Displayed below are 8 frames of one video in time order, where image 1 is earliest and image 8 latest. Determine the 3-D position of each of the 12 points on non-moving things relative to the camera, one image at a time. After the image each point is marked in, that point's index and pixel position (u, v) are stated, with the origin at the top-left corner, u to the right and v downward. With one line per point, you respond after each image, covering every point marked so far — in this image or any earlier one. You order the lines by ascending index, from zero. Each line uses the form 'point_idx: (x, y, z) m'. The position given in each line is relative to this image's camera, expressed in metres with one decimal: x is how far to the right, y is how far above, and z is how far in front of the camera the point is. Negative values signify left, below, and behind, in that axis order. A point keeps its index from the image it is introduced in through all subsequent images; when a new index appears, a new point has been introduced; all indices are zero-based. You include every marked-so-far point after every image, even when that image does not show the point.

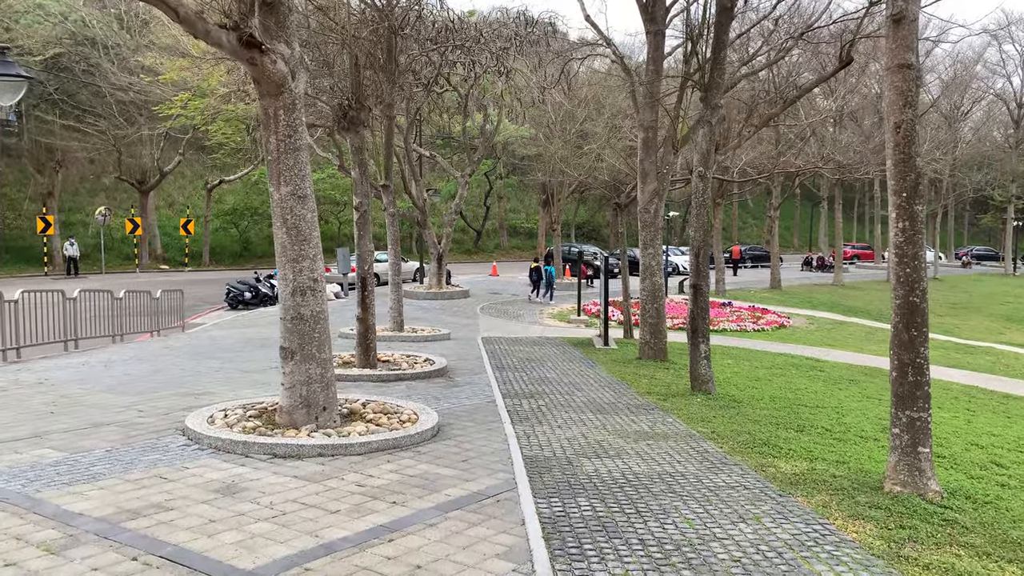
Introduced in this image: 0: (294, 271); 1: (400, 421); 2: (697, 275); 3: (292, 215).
0: (-1.7, +0.1, +6.2) m
1: (-0.9, -1.1, +6.4) m
2: (+2.2, +0.2, +9.3) m
3: (-1.7, +0.6, +6.2) m
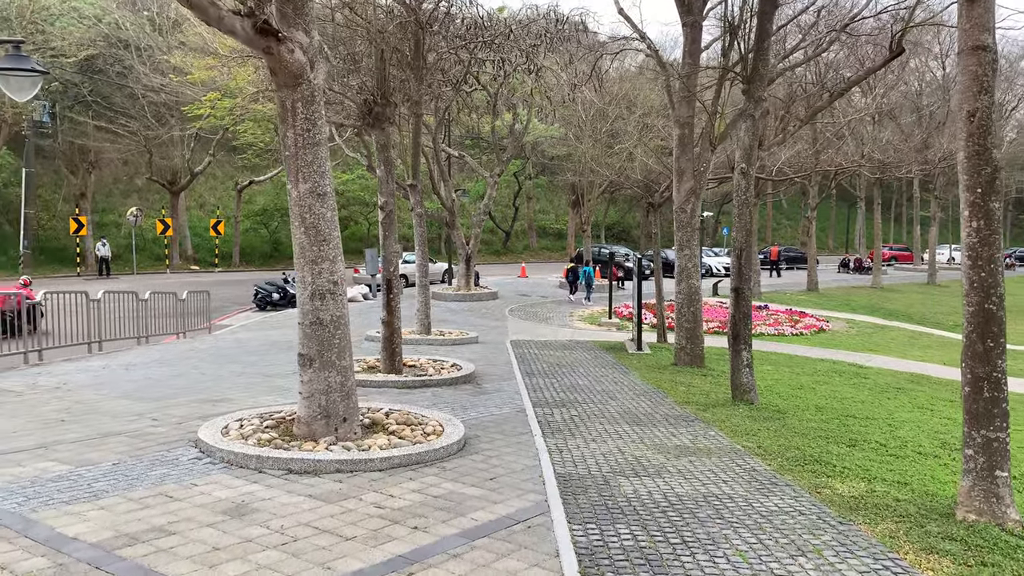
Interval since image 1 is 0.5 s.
0: (-1.5, +0.1, +5.8) m
1: (-0.7, -1.1, +6.0) m
2: (+2.5, +0.1, +8.8) m
3: (-1.5, +0.6, +5.8) m
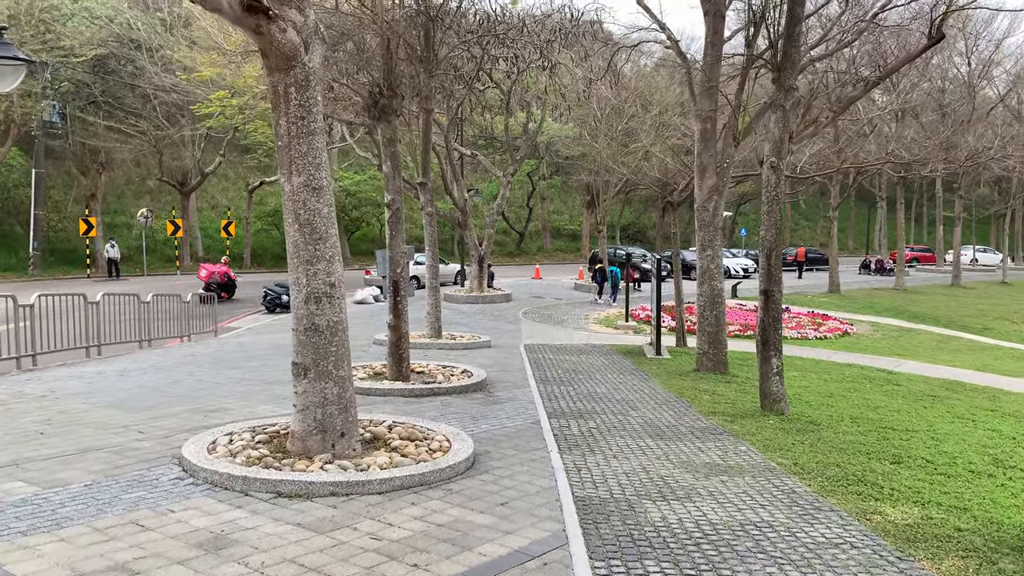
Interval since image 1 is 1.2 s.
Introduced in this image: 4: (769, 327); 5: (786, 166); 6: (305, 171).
0: (-1.4, +0.1, +5.3) m
1: (-0.6, -1.1, +5.5) m
2: (+2.7, +0.1, +8.3) m
3: (-1.4, +0.5, +5.3) m
4: (+2.7, -0.4, +8.3) m
5: (+2.9, +1.3, +8.3) m
6: (-1.4, +0.8, +5.3) m
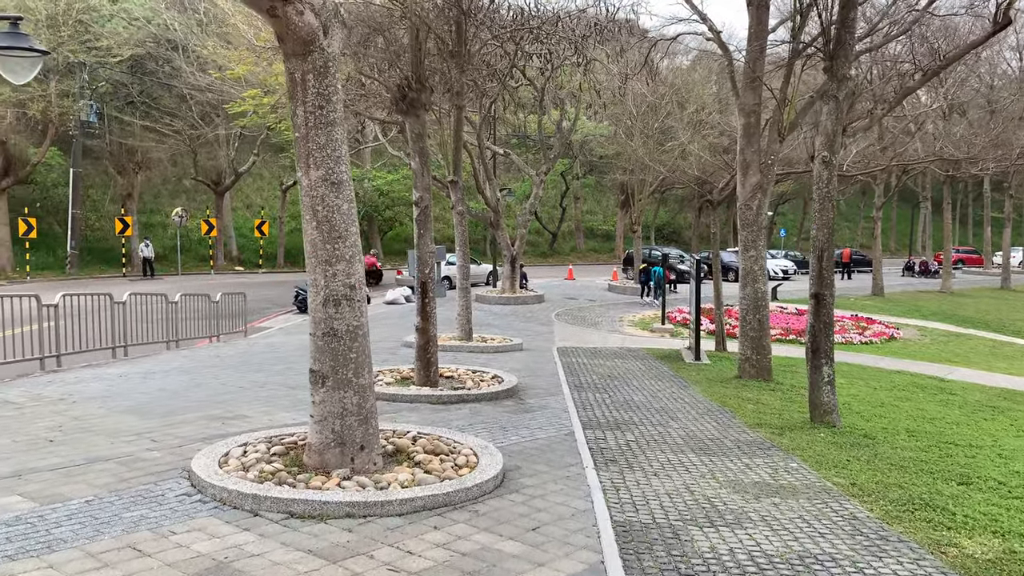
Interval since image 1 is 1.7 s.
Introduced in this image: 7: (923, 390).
0: (-1.2, +0.1, +5.0) m
1: (-0.4, -1.2, +5.1) m
2: (+3.0, 0.0, +7.7) m
3: (-1.2, +0.5, +5.0) m
4: (+3.1, -0.5, +7.8) m
5: (+3.2, +1.3, +7.7) m
6: (-1.2, +0.8, +5.0) m
7: (+6.2, -1.5, +11.8) m
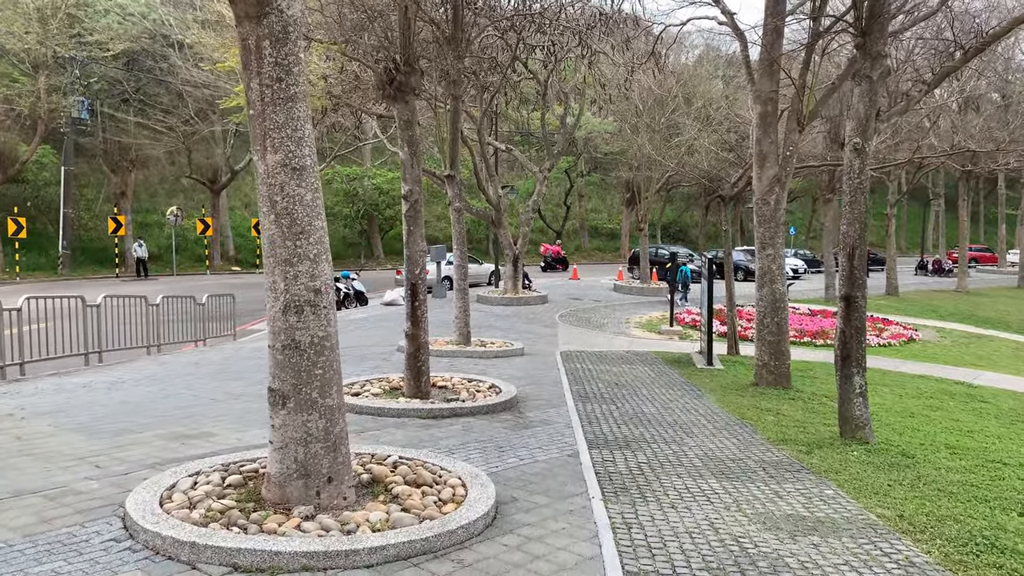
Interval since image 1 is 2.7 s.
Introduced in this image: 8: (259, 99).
0: (-1.2, +0.1, +4.2) m
1: (-0.4, -1.2, +4.4) m
2: (+3.0, 0.0, +7.0) m
3: (-1.2, +0.5, +4.2) m
4: (+3.0, -0.5, +7.0) m
5: (+3.2, +1.2, +7.0) m
6: (-1.2, +0.8, +4.2) m
7: (+6.2, -1.5, +11.0) m
8: (-1.4, +1.0, +4.2) m
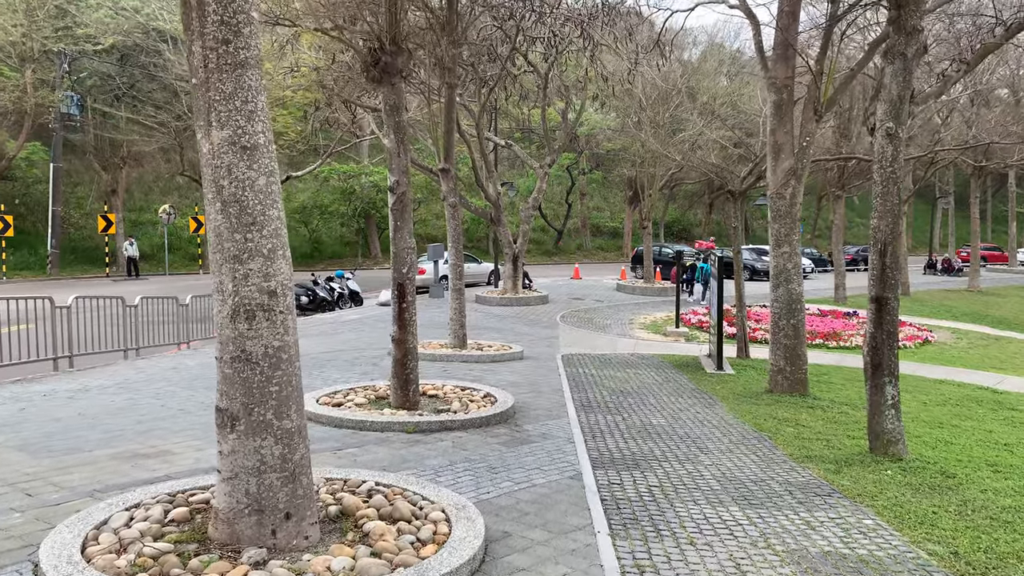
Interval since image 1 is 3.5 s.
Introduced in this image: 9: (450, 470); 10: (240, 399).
0: (-1.3, 0.0, +3.6) m
1: (-0.5, -1.2, +3.7) m
2: (+3.0, 0.0, +6.3) m
3: (-1.3, +0.5, +3.6) m
4: (+3.0, -0.5, +6.4) m
5: (+3.2, +1.2, +6.3) m
6: (-1.3, +0.8, +3.6) m
7: (+6.1, -1.5, +10.3) m
8: (-1.4, +1.0, +3.6) m
9: (-0.4, -1.2, +5.3) m
10: (-1.3, -0.5, +3.6) m
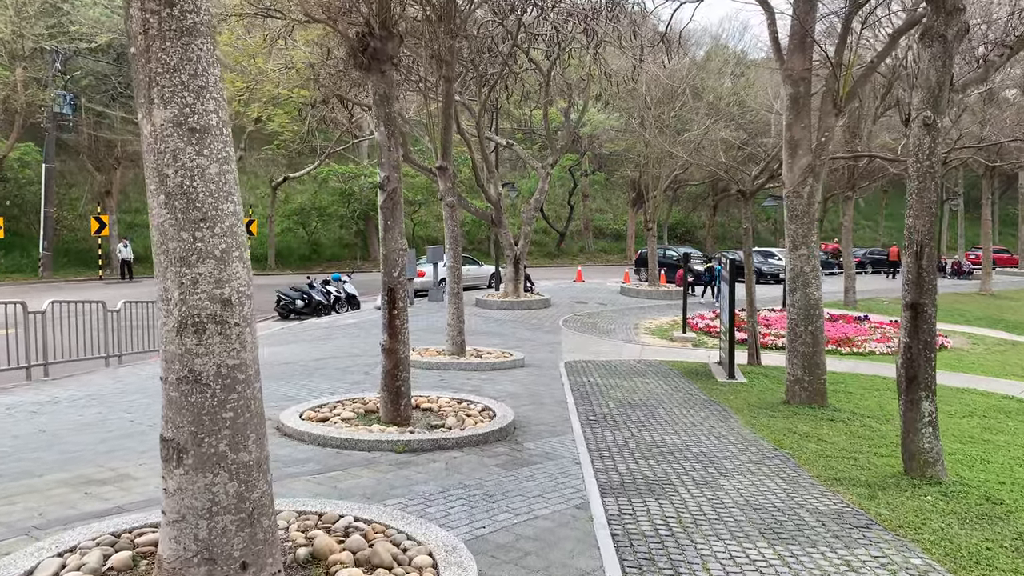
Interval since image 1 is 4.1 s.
0: (-1.3, 0.0, +3.0) m
1: (-0.5, -1.2, +3.1) m
2: (+3.0, 0.0, +5.7) m
3: (-1.3, +0.5, +3.0) m
4: (+3.0, -0.5, +5.8) m
5: (+3.2, +1.2, +5.7) m
6: (-1.3, +0.7, +3.0) m
7: (+6.2, -1.6, +9.7) m
8: (-1.4, +1.0, +3.0) m
9: (-0.4, -1.2, +4.7) m
10: (-1.3, -0.5, +3.0) m
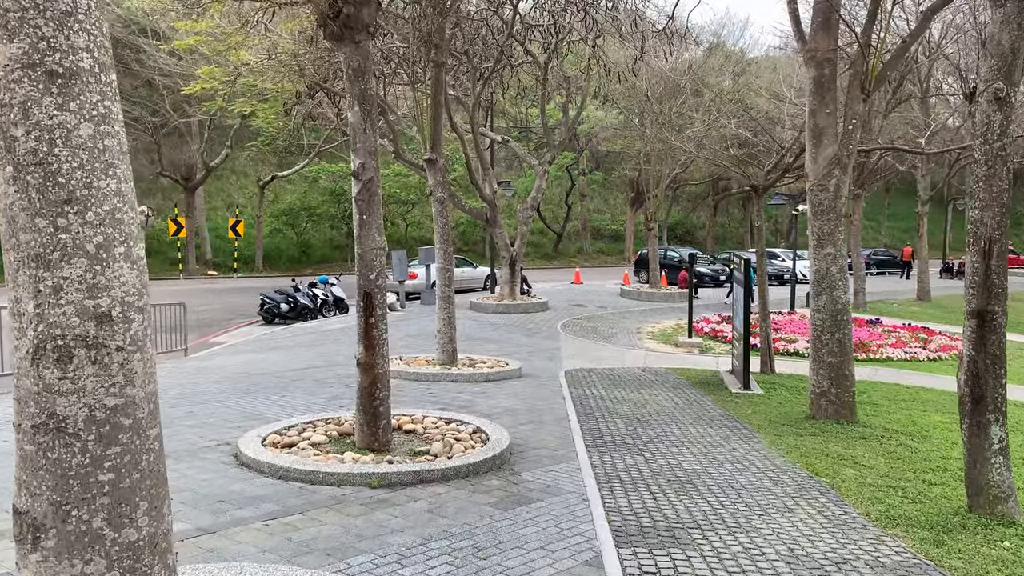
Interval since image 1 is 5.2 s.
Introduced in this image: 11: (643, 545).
0: (-1.3, 0.0, +2.1) m
1: (-0.5, -1.2, +2.2) m
2: (+2.9, 0.0, +4.9) m
3: (-1.3, +0.4, +2.1) m
4: (+3.0, -0.5, +4.9) m
5: (+3.1, +1.2, +4.9) m
6: (-1.3, +0.7, +2.1) m
7: (+6.1, -1.6, +8.8) m
8: (-1.4, +0.9, +2.1) m
9: (-0.4, -1.3, +3.8) m
10: (-1.3, -0.6, +2.1) m
11: (+0.7, -1.4, +4.2) m
